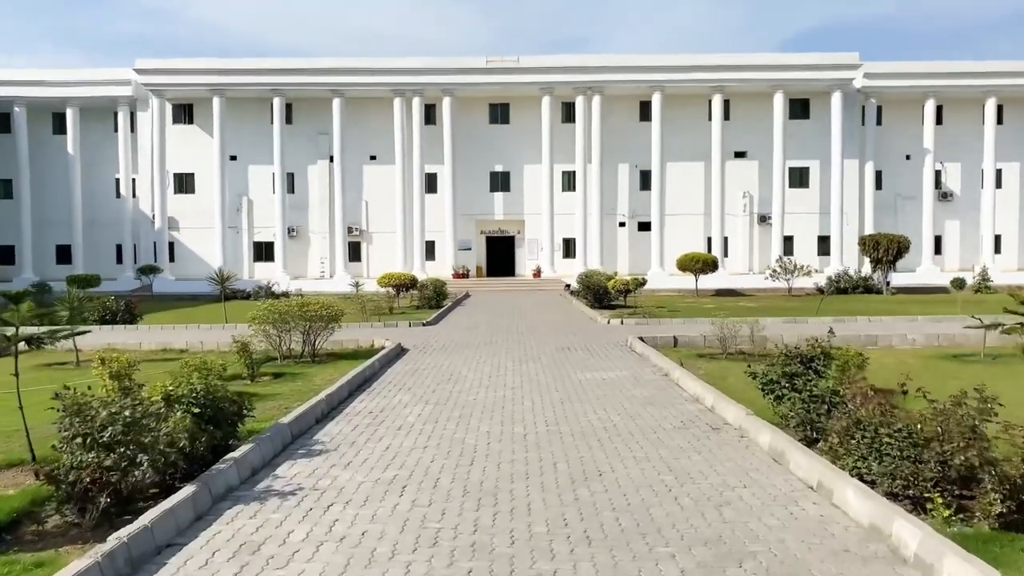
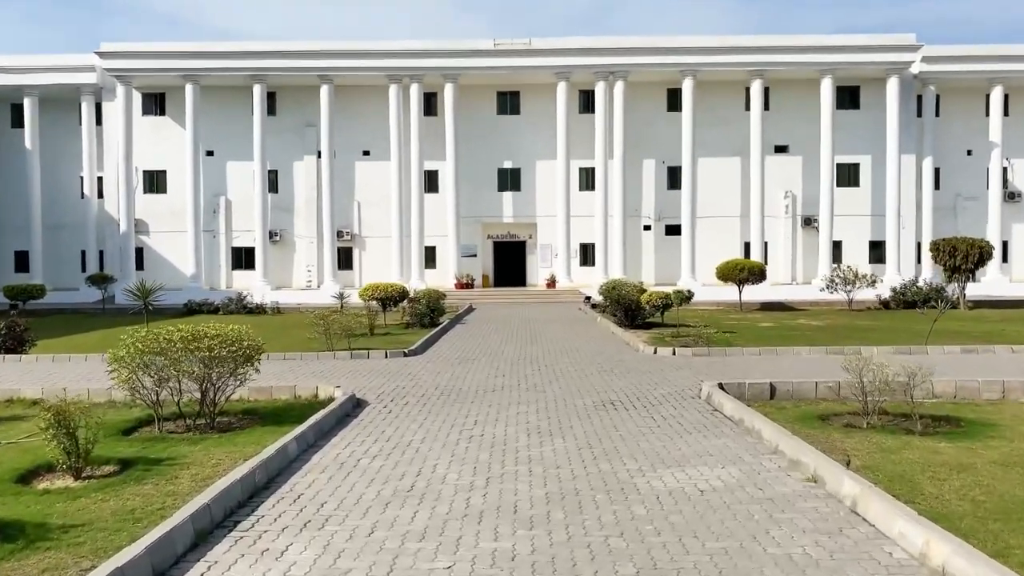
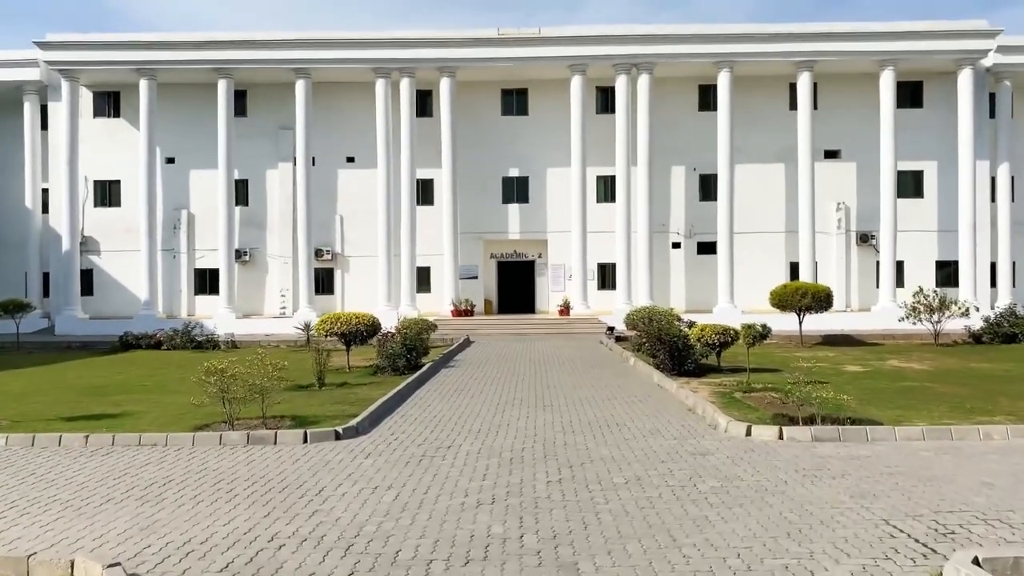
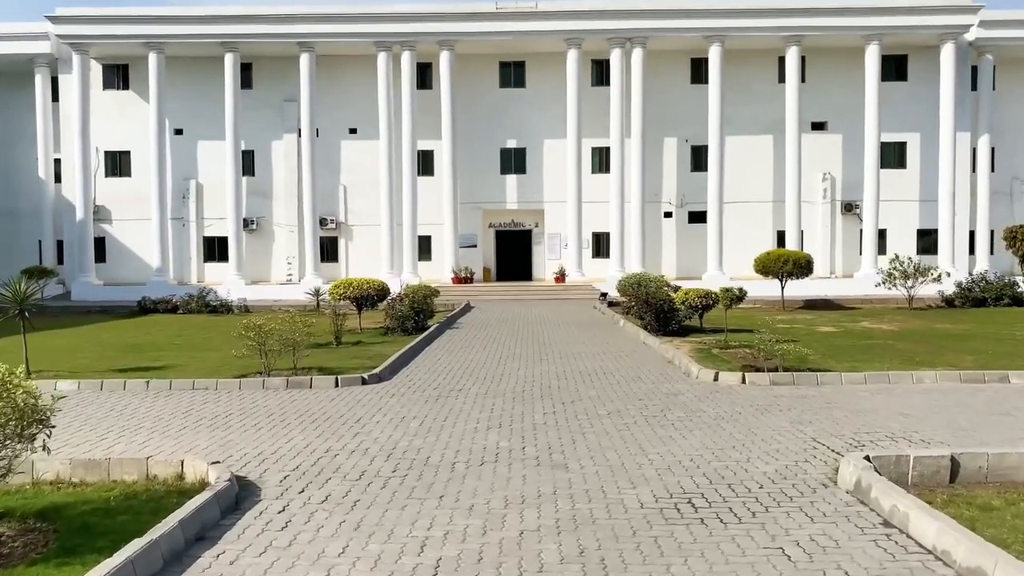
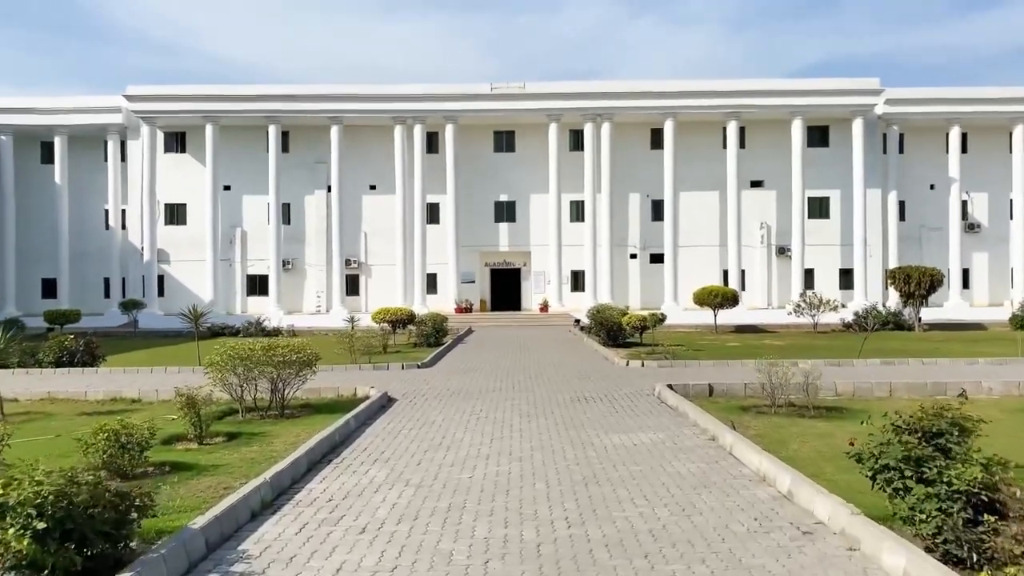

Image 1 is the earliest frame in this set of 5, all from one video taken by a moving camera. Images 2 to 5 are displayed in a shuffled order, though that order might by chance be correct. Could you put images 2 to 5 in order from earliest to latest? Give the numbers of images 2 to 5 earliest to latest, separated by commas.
5, 2, 4, 3
